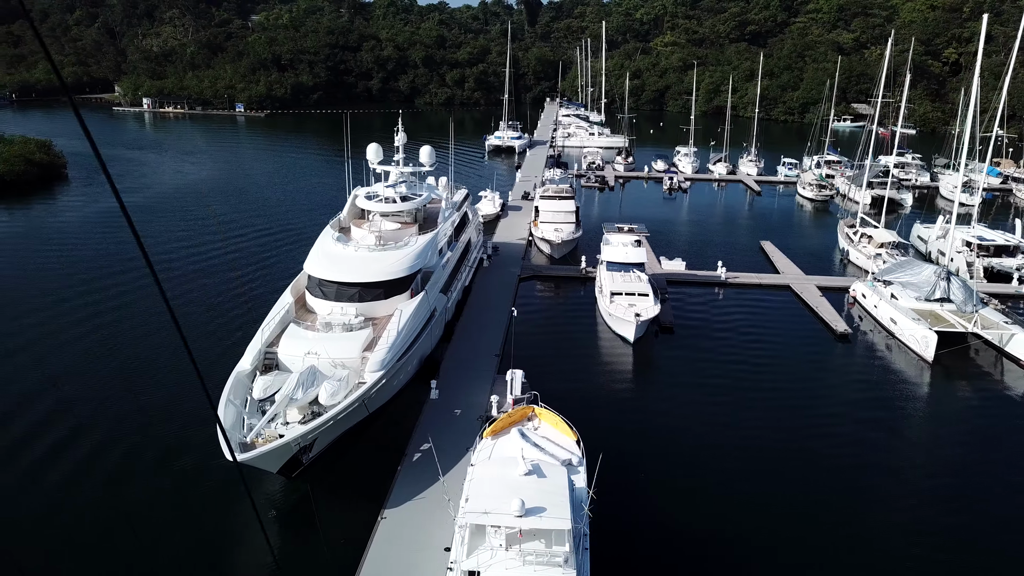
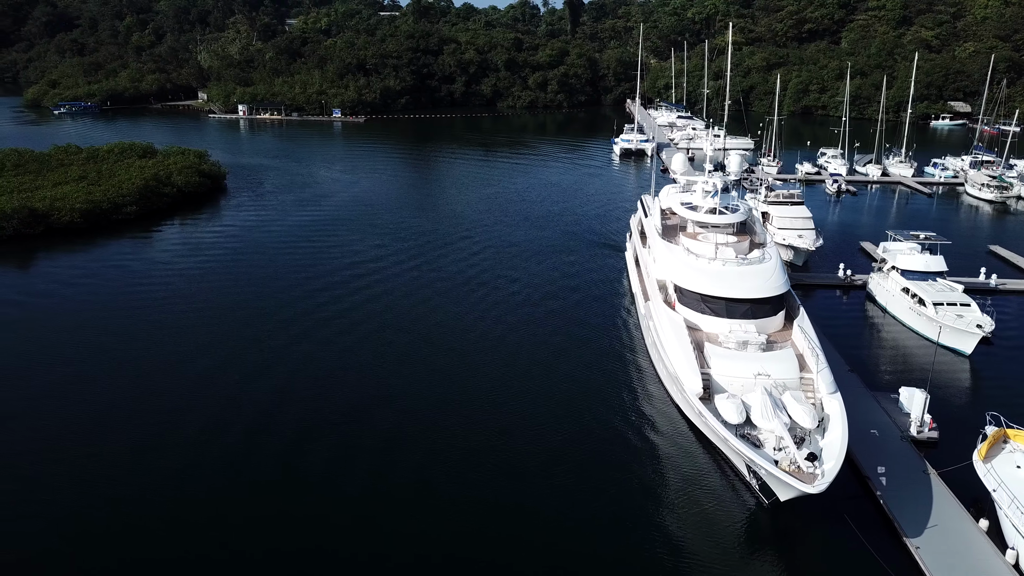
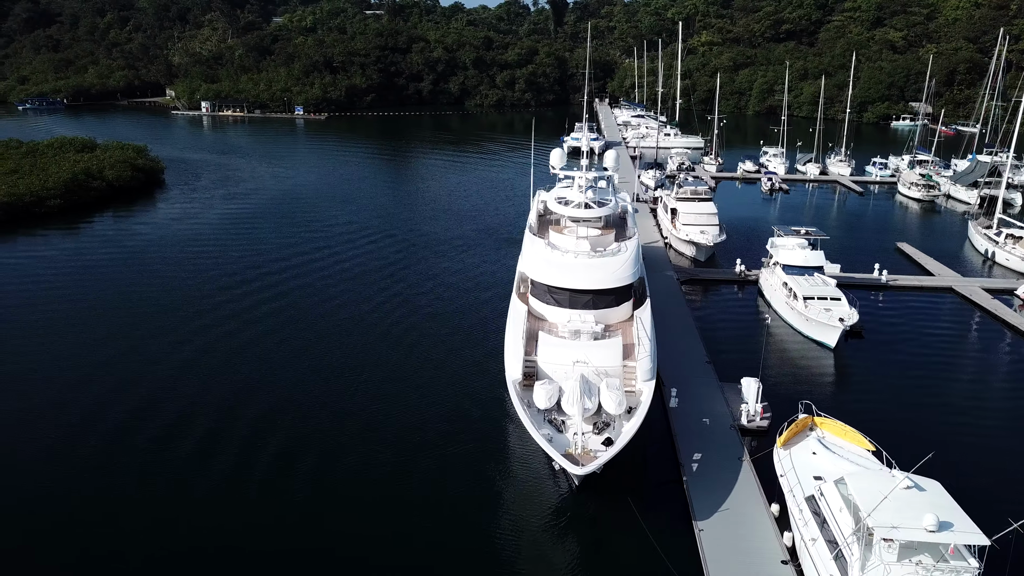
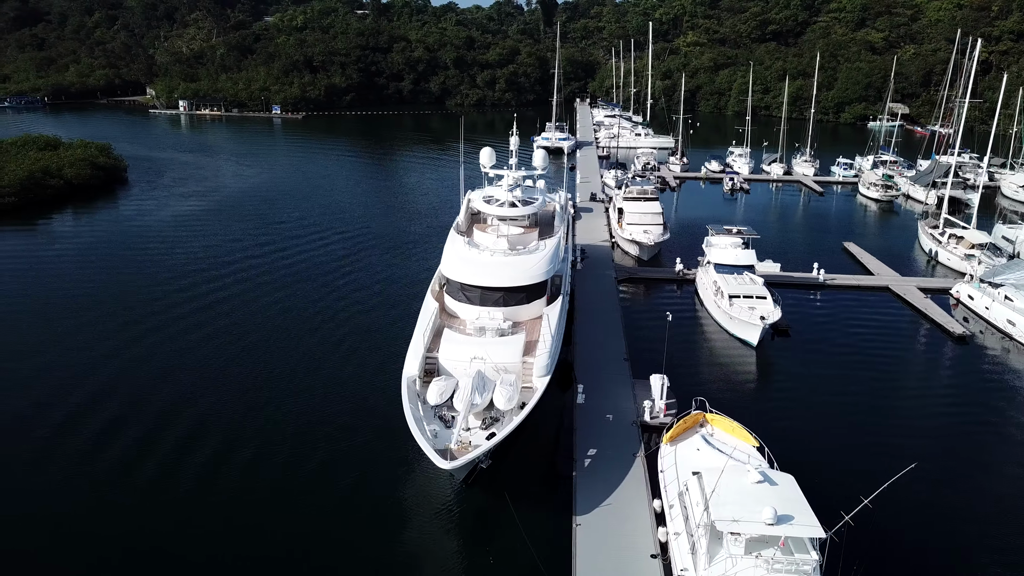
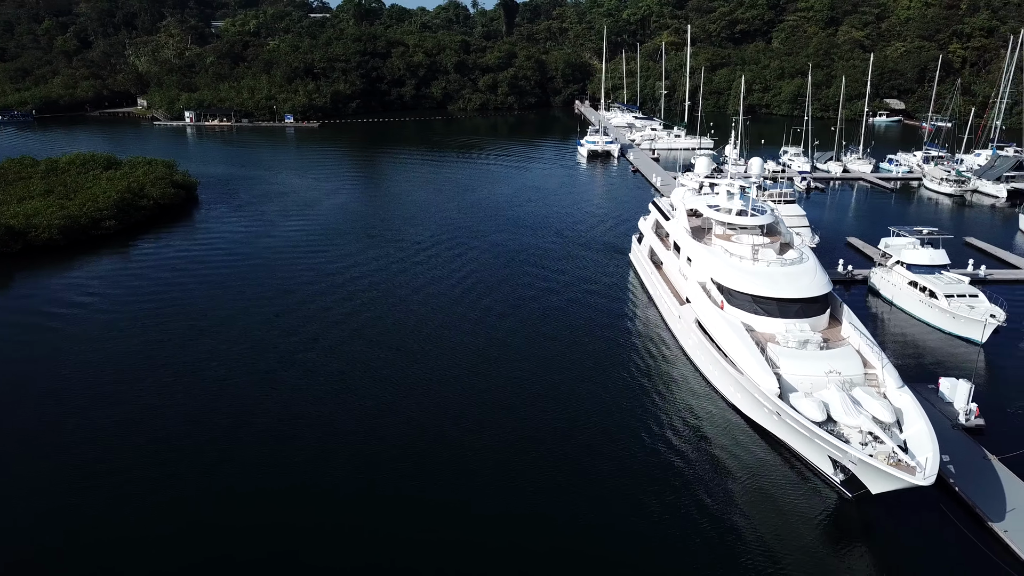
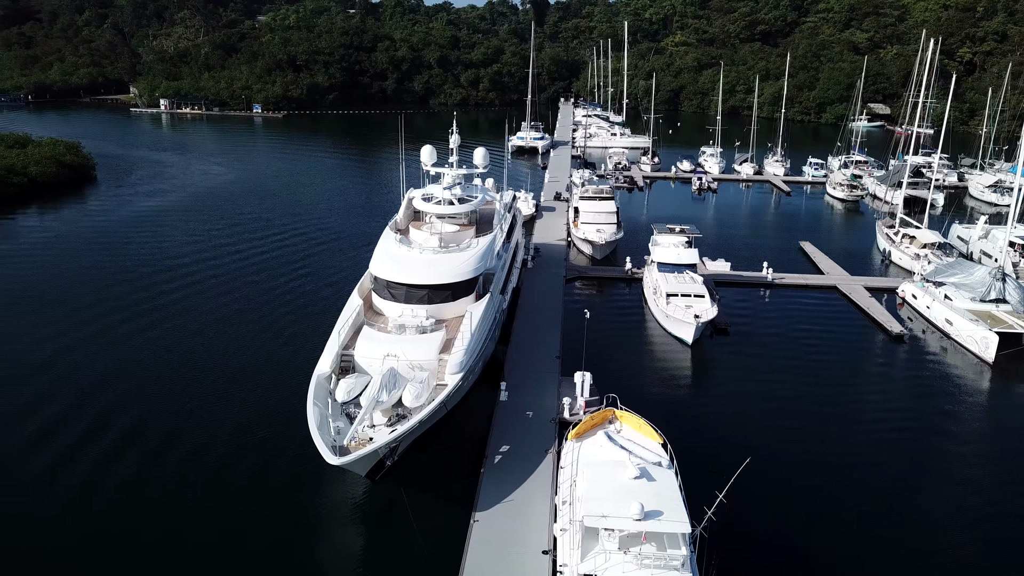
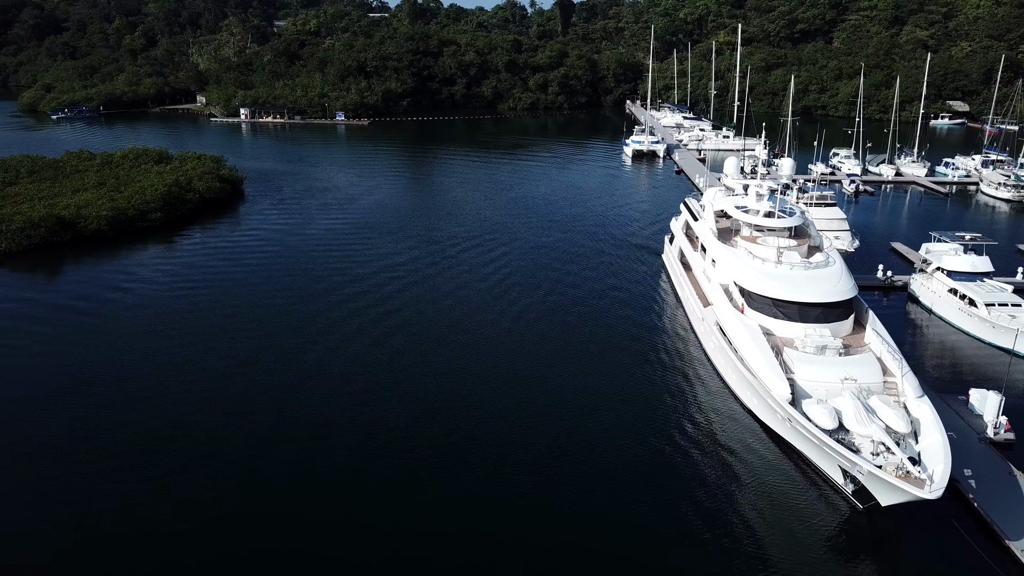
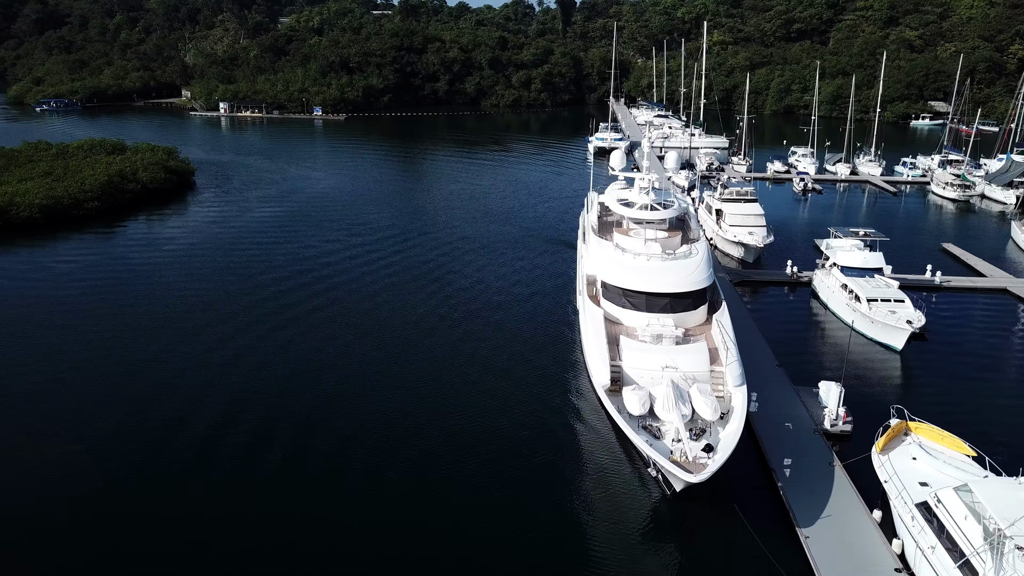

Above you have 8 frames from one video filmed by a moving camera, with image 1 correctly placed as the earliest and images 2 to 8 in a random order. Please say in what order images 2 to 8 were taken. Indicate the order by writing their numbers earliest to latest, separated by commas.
6, 4, 3, 8, 2, 7, 5
